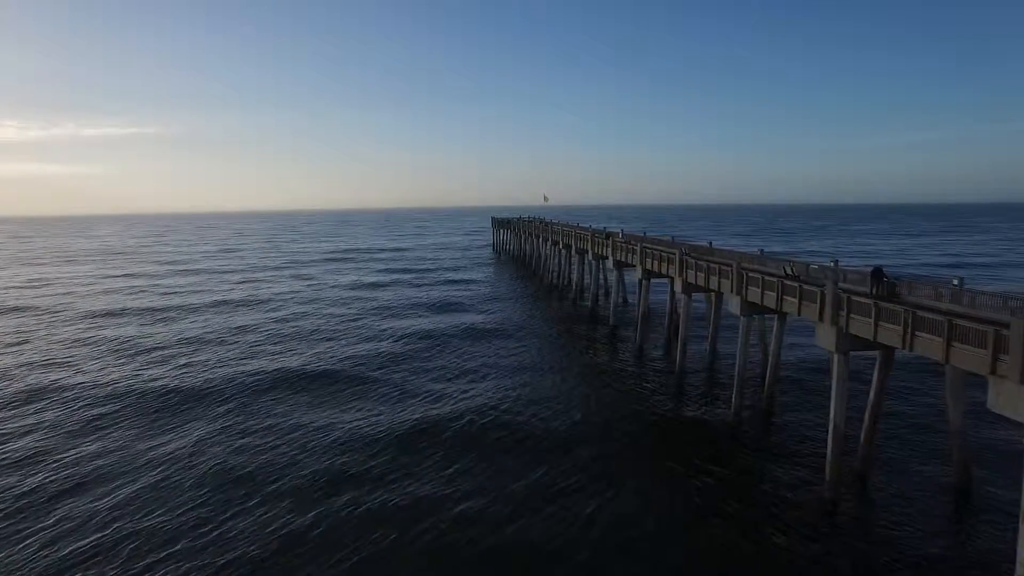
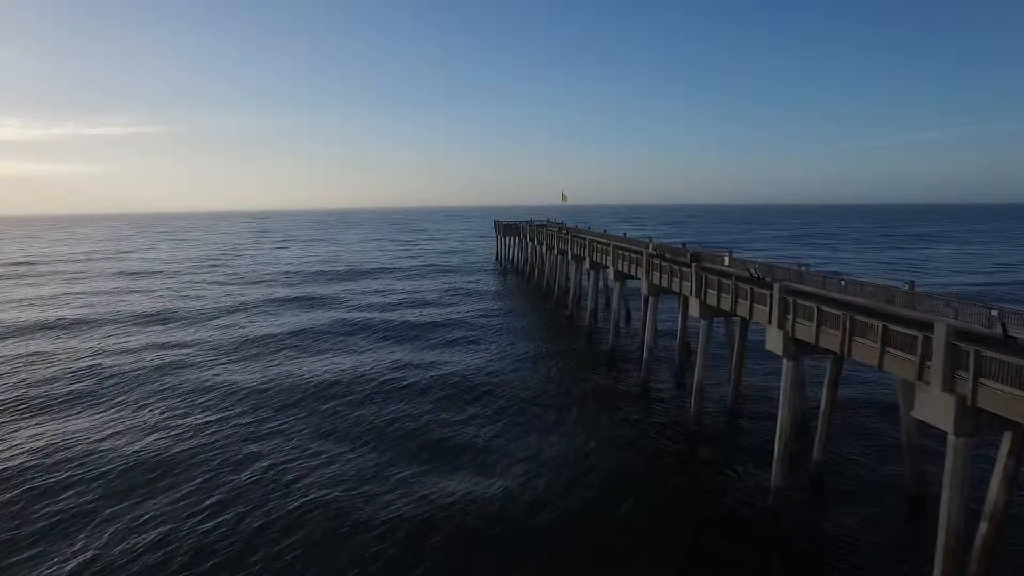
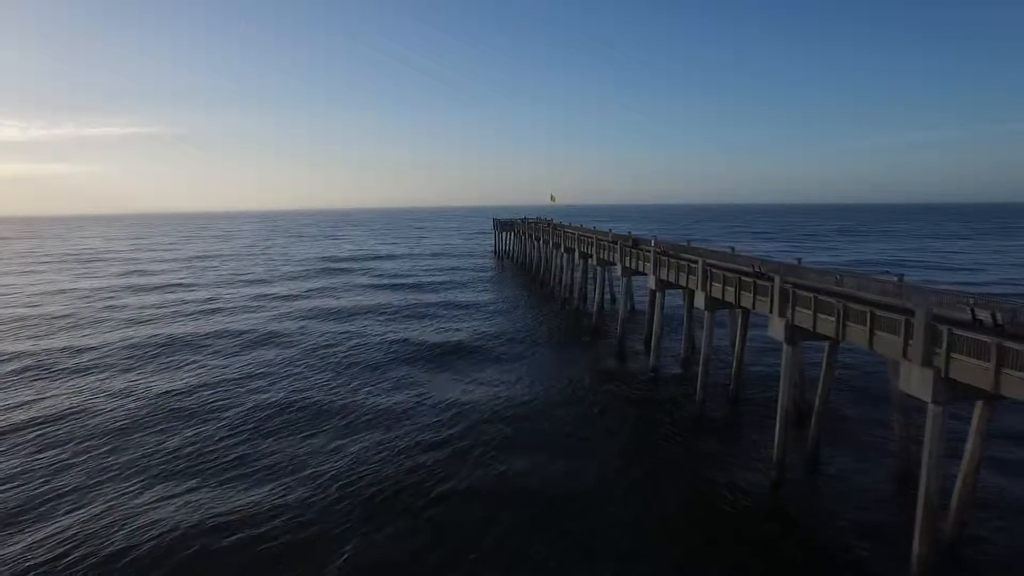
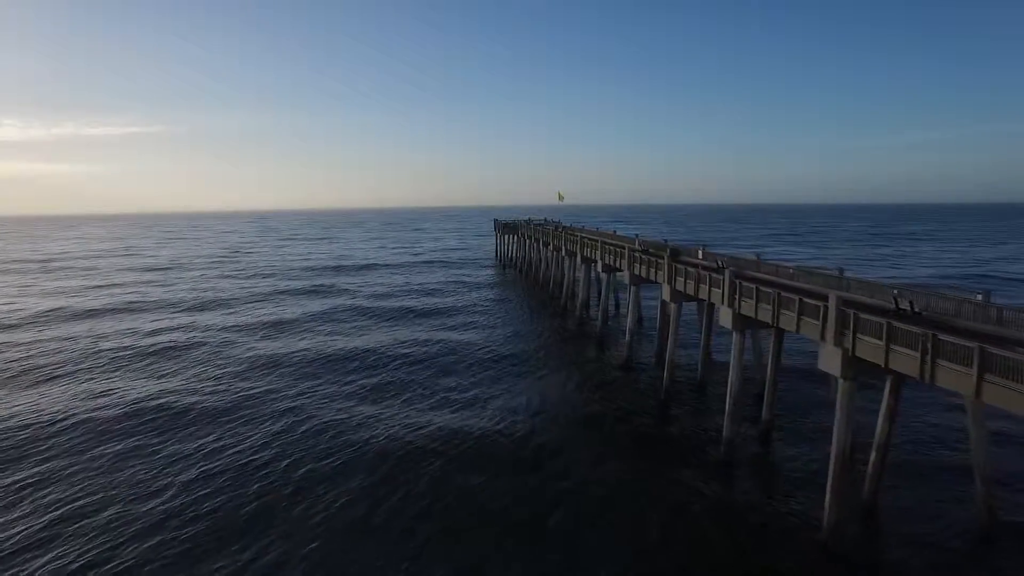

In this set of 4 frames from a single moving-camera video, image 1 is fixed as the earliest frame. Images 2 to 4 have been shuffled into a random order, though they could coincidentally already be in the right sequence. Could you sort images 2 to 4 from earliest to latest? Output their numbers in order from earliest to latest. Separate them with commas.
3, 4, 2
